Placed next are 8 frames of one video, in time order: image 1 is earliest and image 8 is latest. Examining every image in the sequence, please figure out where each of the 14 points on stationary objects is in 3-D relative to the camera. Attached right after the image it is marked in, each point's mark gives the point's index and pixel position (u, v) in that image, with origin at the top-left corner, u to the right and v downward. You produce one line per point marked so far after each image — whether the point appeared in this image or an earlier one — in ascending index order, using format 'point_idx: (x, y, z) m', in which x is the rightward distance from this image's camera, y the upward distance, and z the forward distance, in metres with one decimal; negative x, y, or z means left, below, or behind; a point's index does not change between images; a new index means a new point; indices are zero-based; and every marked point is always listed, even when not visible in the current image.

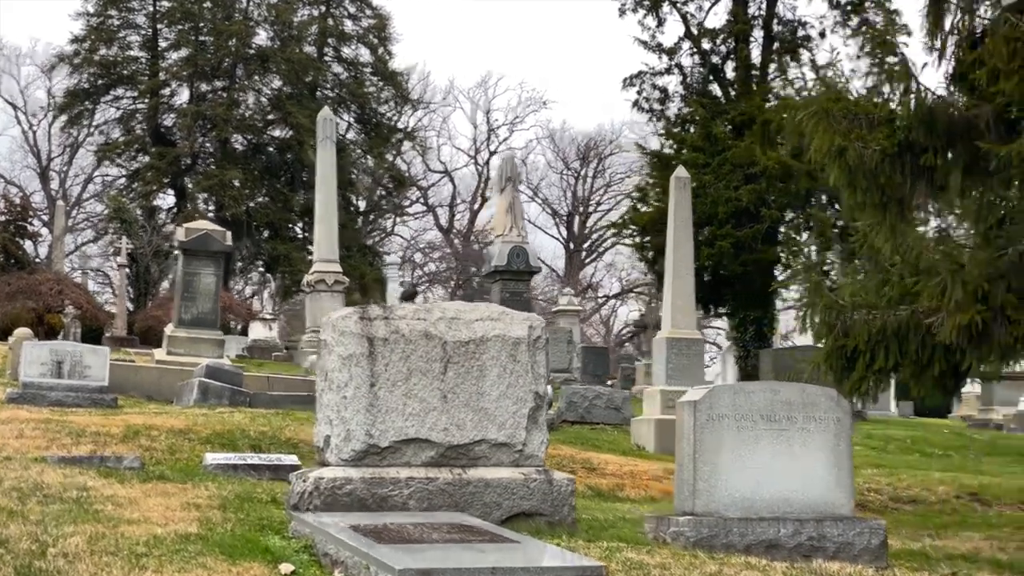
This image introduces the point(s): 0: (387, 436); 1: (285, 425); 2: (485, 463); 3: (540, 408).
0: (-0.8, -1.0, +7.6) m
1: (-2.4, -1.5, +12.6) m
2: (-0.2, -1.1, +7.8) m
3: (+0.2, -0.8, +7.9) m
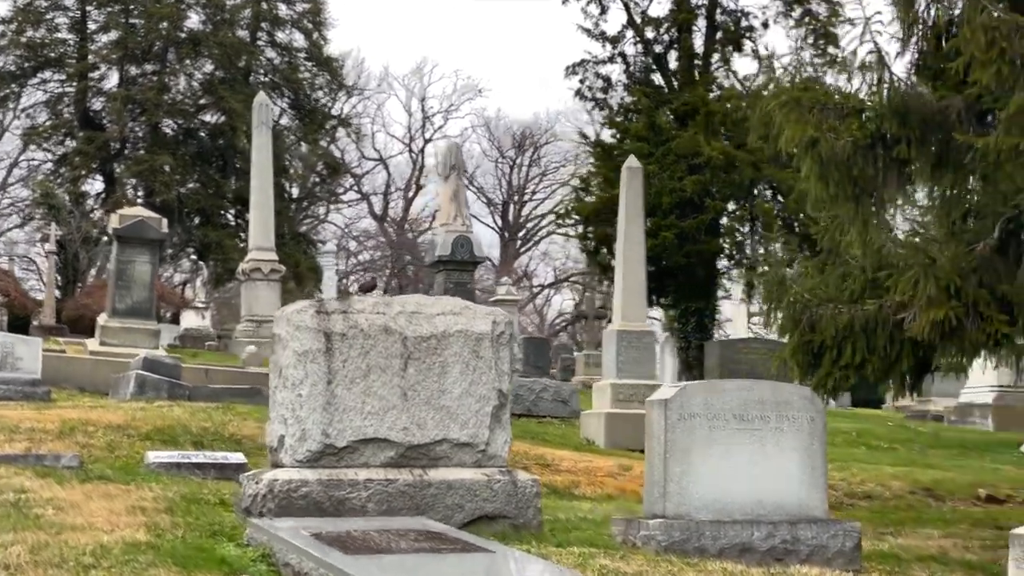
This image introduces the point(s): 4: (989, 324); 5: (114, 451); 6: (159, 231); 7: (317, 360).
0: (-1.0, -0.9, +7.3) m
1: (-2.9, -1.4, +12.2) m
2: (-0.4, -1.1, +7.5) m
3: (-0.1, -0.8, +7.6) m
4: (+3.4, -0.3, +8.5) m
5: (-3.3, -1.4, +10.0) m
6: (-5.7, +0.9, +19.4) m
7: (-1.2, -0.4, +7.3) m
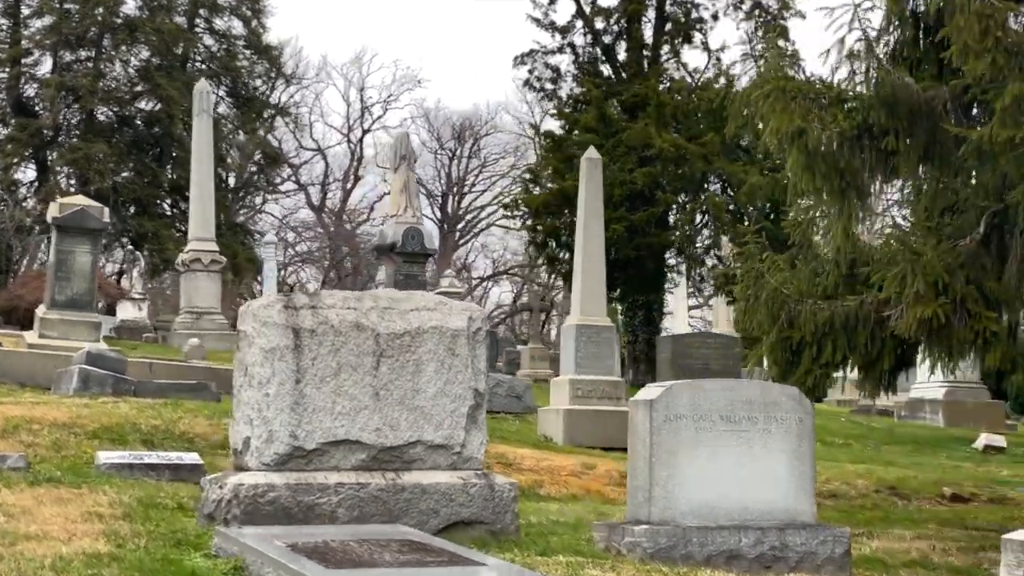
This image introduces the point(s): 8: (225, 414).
0: (-1.1, -0.9, +6.9) m
1: (-3.3, -1.3, +11.7) m
2: (-0.6, -1.1, +7.1) m
3: (-0.2, -0.7, +7.3) m
4: (+3.2, -0.2, +8.3) m
5: (-3.6, -1.3, +9.5) m
6: (-6.5, +1.0, +18.8) m
7: (-1.3, -0.4, +6.9) m
8: (-3.0, -1.3, +12.4) m
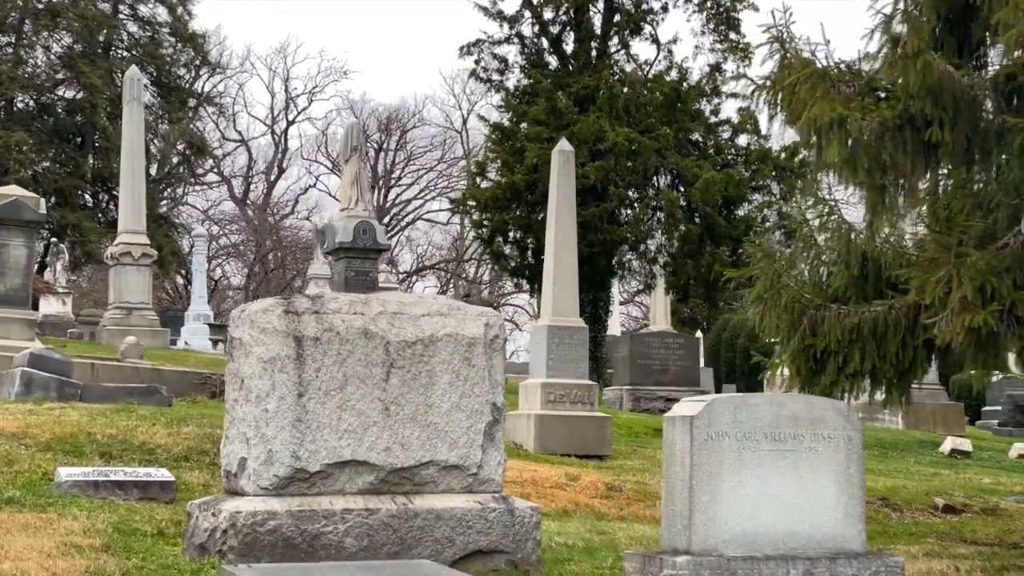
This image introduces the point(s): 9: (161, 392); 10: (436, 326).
0: (-1.0, -0.9, +6.2) m
1: (-3.4, -1.3, +10.8) m
2: (-0.4, -1.1, +6.5) m
3: (-0.1, -0.7, +6.6) m
4: (+3.3, -0.3, +7.9) m
5: (-3.6, -1.3, +8.6) m
6: (-7.1, +1.1, +17.7) m
7: (-1.2, -0.4, +6.2) m
8: (-3.2, -1.3, +11.5) m
9: (-4.0, -1.2, +13.5) m
10: (-0.4, -0.2, +6.5) m
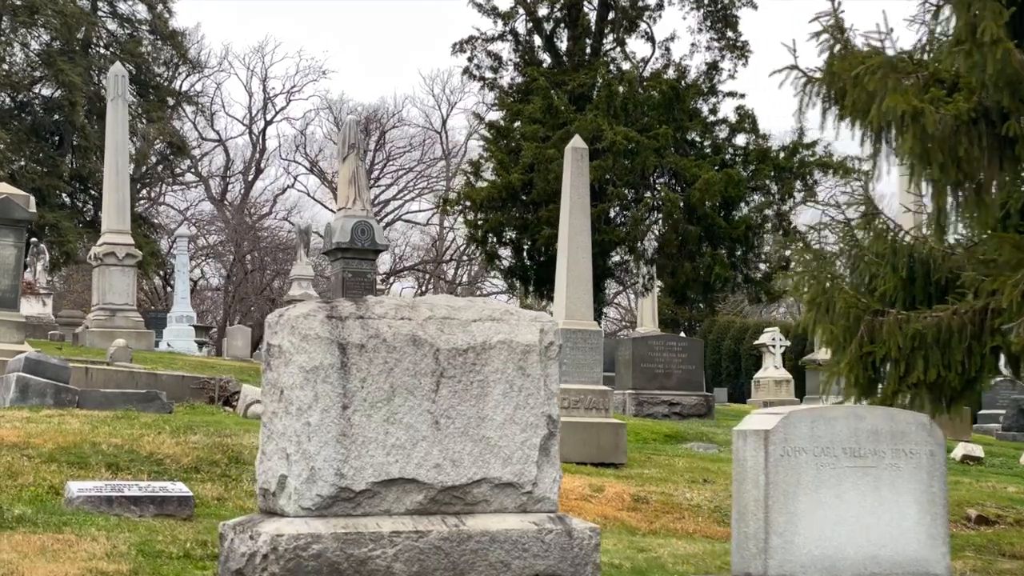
0: (-0.7, -0.9, +5.7) m
1: (-3.2, -1.3, +10.3) m
2: (-0.1, -1.1, +6.0) m
3: (+0.2, -0.8, +6.2) m
4: (+3.5, -0.3, +7.5) m
5: (-3.4, -1.3, +8.1) m
6: (-7.0, +1.1, +17.1) m
7: (-0.9, -0.4, +5.7) m
8: (-3.0, -1.3, +11.0) m
9: (-3.8, -1.2, +12.9) m
10: (-0.1, -0.2, +6.1) m
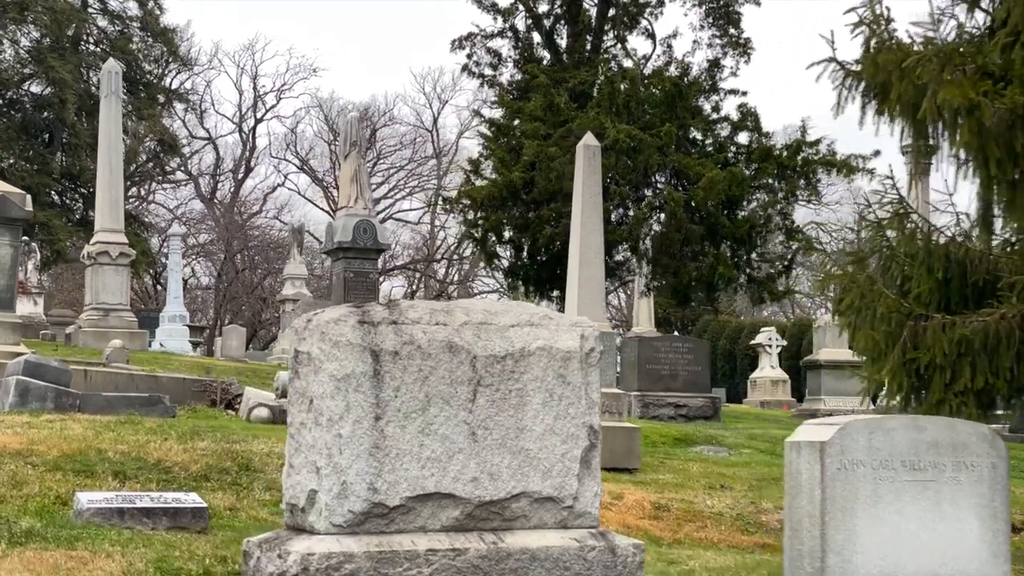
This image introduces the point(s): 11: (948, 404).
0: (-0.5, -0.9, +5.4) m
1: (-3.1, -1.3, +10.0) m
2: (+0.1, -1.1, +5.7) m
3: (+0.4, -0.8, +5.9) m
4: (+3.7, -0.3, +7.2) m
5: (-3.2, -1.3, +7.8) m
6: (-6.9, +1.1, +16.7) m
7: (-0.7, -0.5, +5.4) m
8: (-2.8, -1.3, +10.7) m
9: (-3.7, -1.2, +12.6) m
10: (+0.1, -0.2, +5.7) m
11: (+3.6, -0.9, +9.6) m
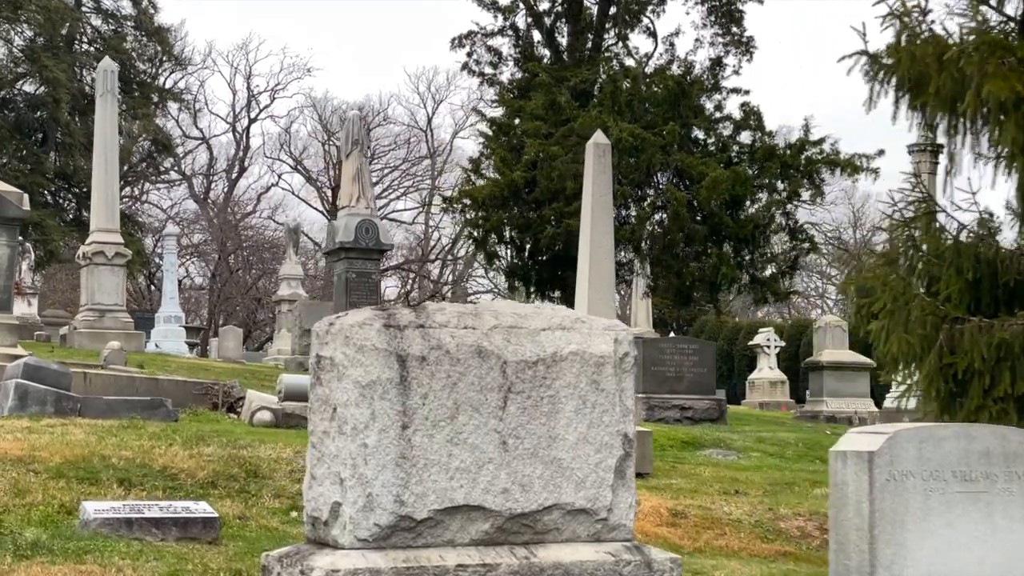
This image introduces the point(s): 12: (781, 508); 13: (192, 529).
0: (-0.4, -0.9, +5.1) m
1: (-2.9, -1.3, +9.7) m
2: (+0.2, -1.1, +5.4) m
3: (+0.5, -0.8, +5.6) m
4: (+3.9, -0.3, +7.0) m
5: (-3.1, -1.3, +7.5) m
6: (-6.8, +1.1, +16.4) m
7: (-0.5, -0.5, +5.1) m
8: (-2.7, -1.3, +10.4) m
9: (-3.6, -1.2, +12.3) m
10: (+0.2, -0.3, +5.5) m
11: (+3.7, -1.0, +9.4) m
12: (+2.6, -2.1, +11.3) m
13: (-1.9, -1.4, +6.9) m
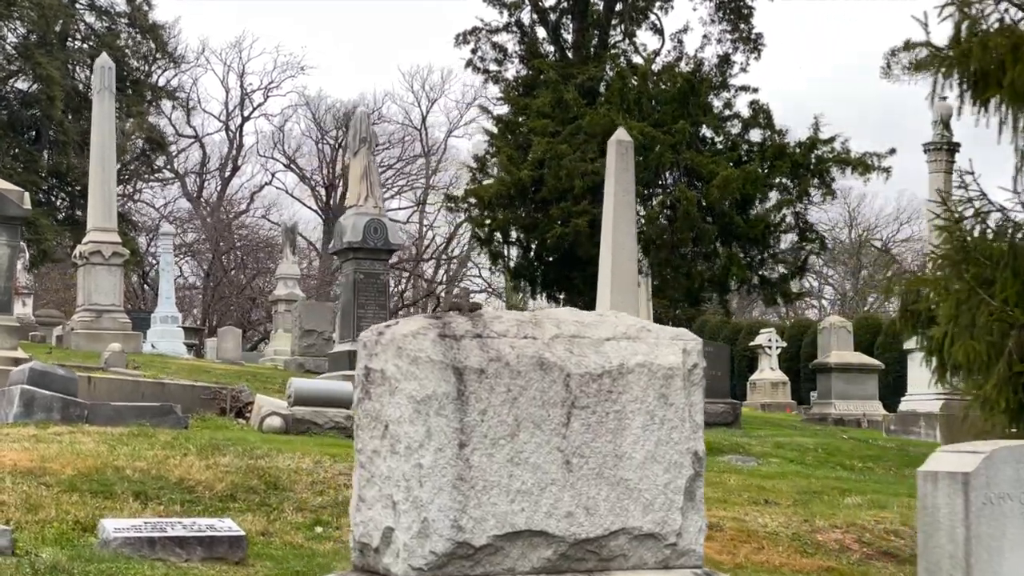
0: (-0.1, -1.0, +4.7) m
1: (-2.7, -1.3, +9.3) m
2: (+0.5, -1.2, +5.0) m
3: (+0.8, -0.8, +5.2) m
4: (+4.1, -0.4, +6.6) m
5: (-2.8, -1.3, +7.1) m
6: (-6.6, +1.1, +15.9) m
7: (-0.3, -0.5, +4.7) m
8: (-2.5, -1.3, +10.0) m
9: (-3.3, -1.2, +11.9) m
10: (+0.5, -0.3, +5.1) m
11: (+3.9, -1.0, +9.0) m
12: (+2.8, -2.1, +10.9) m
13: (-1.6, -1.4, +6.5) m
